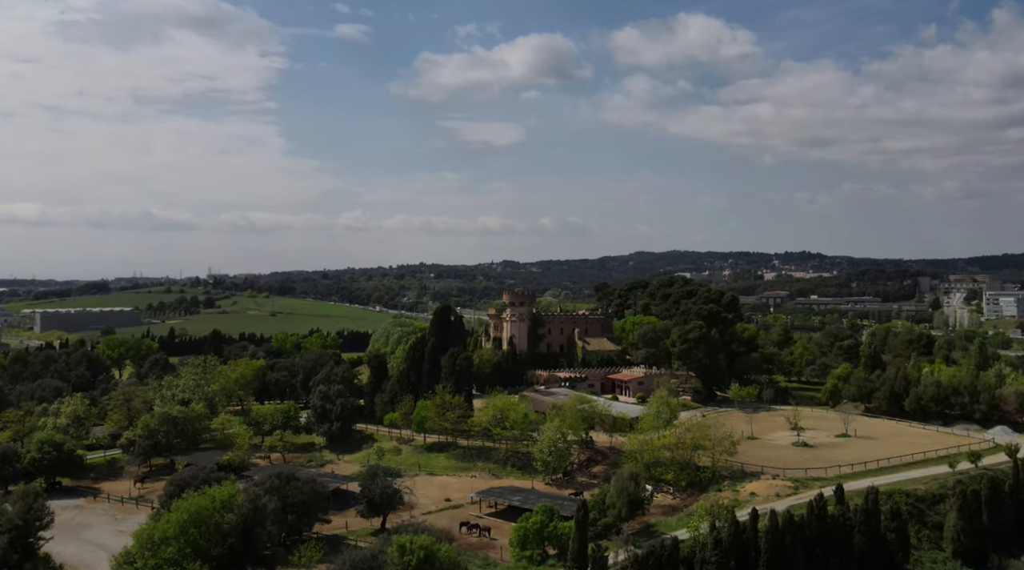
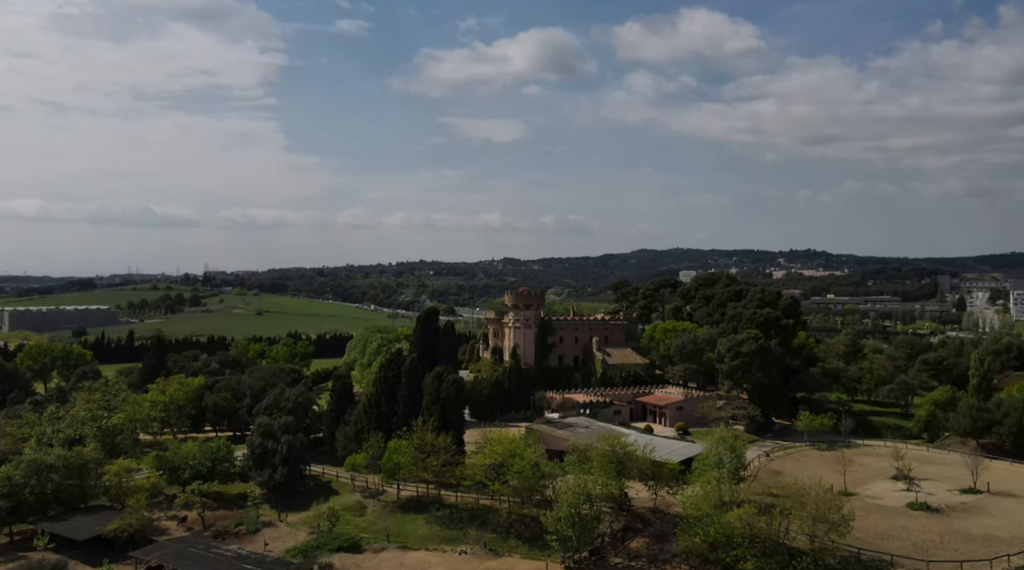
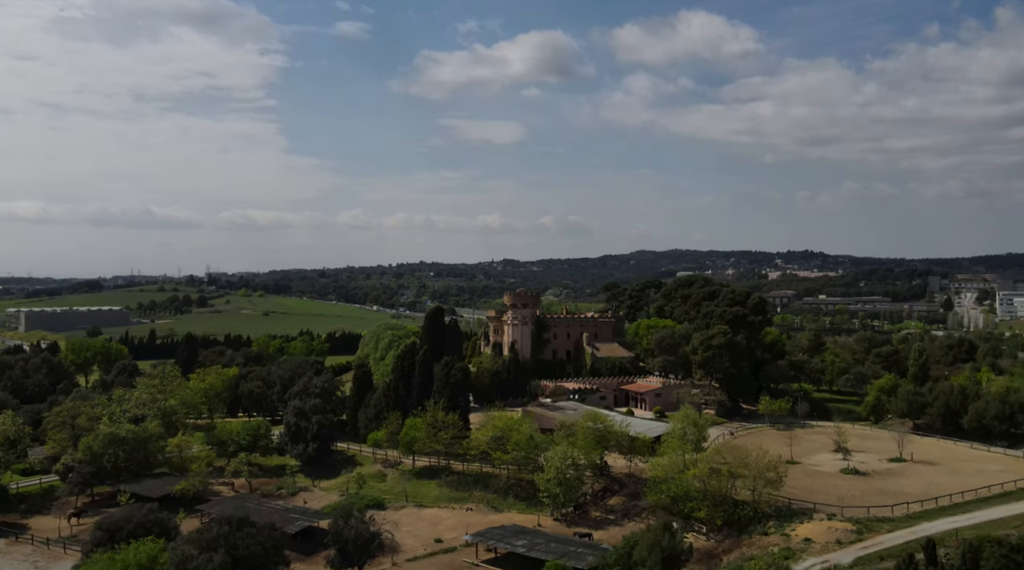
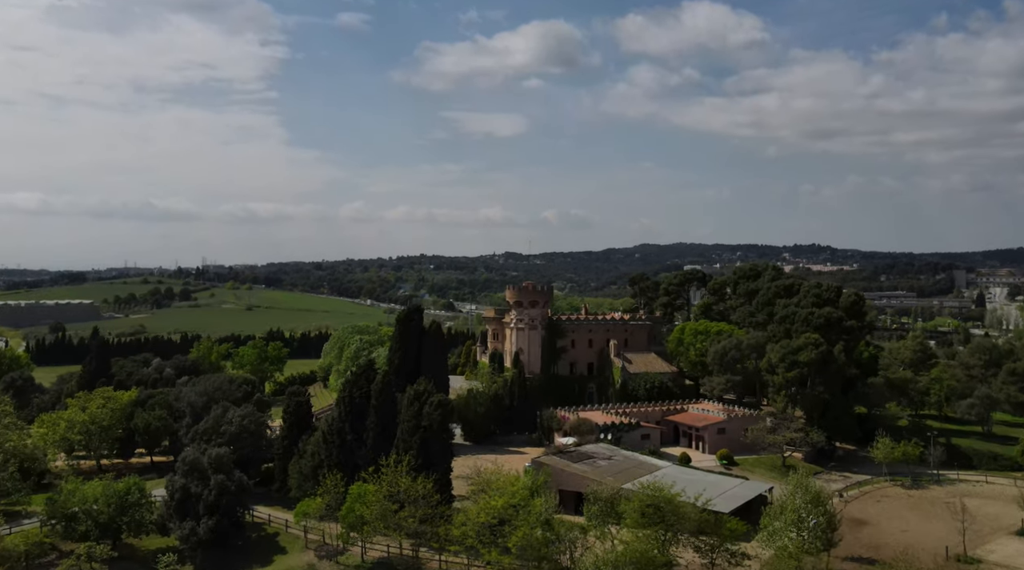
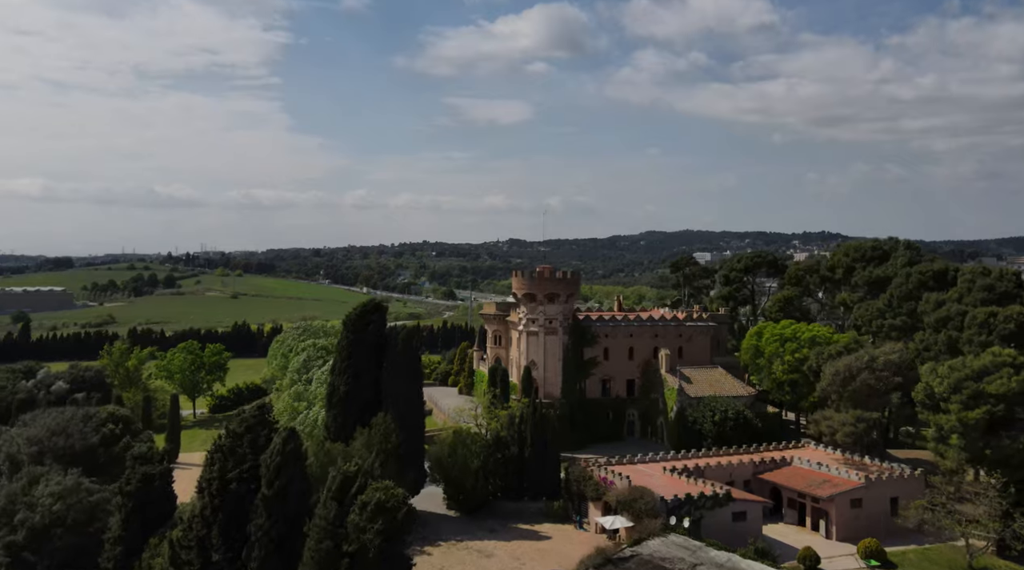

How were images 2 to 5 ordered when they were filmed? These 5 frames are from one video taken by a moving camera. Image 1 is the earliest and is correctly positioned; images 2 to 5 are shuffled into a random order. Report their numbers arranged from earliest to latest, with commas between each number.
3, 2, 4, 5
